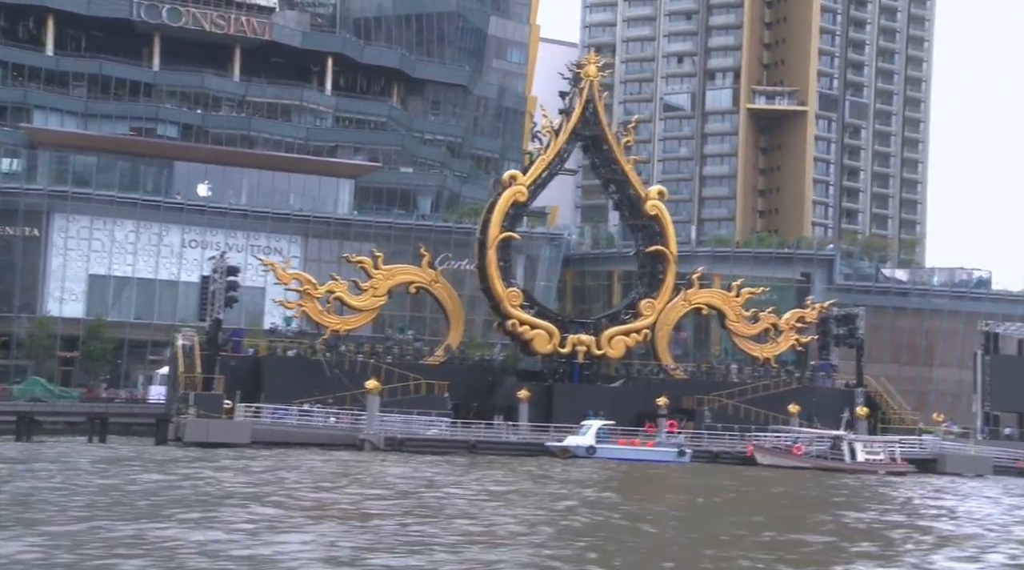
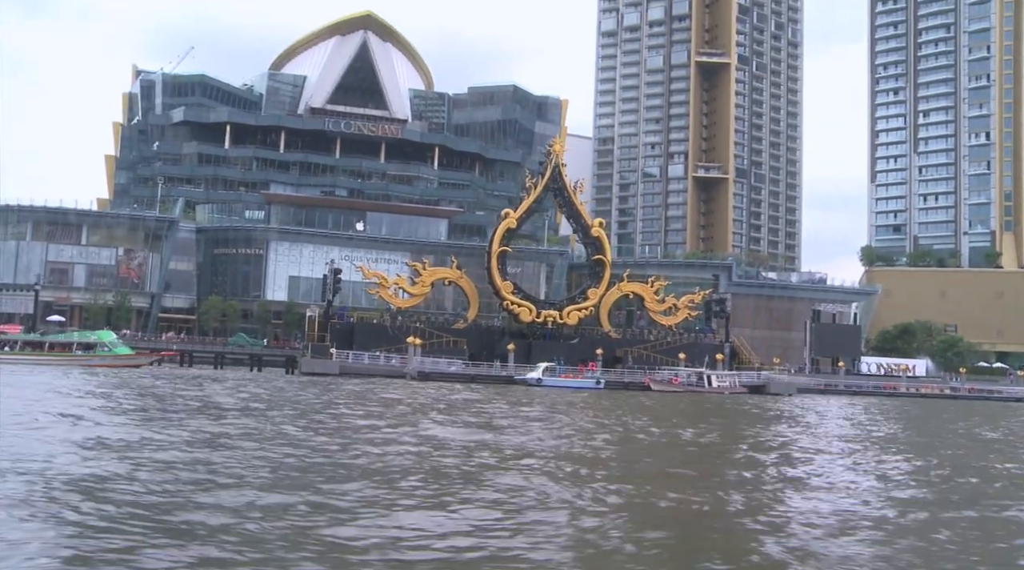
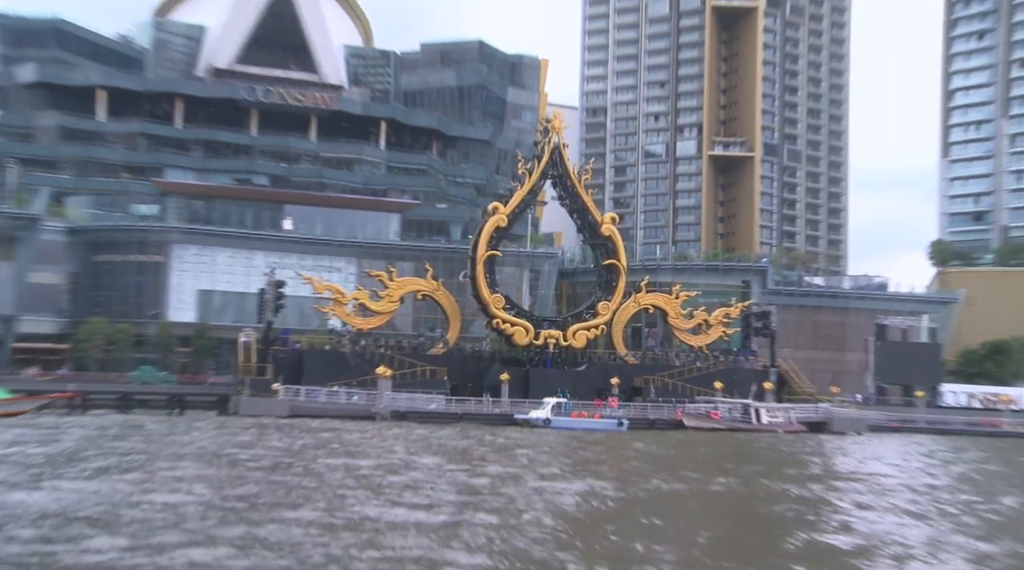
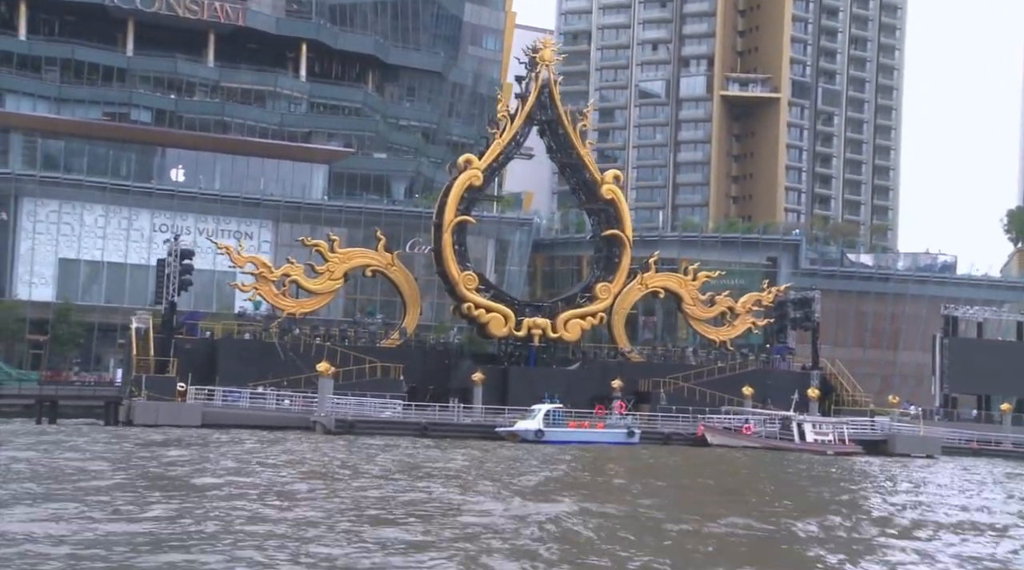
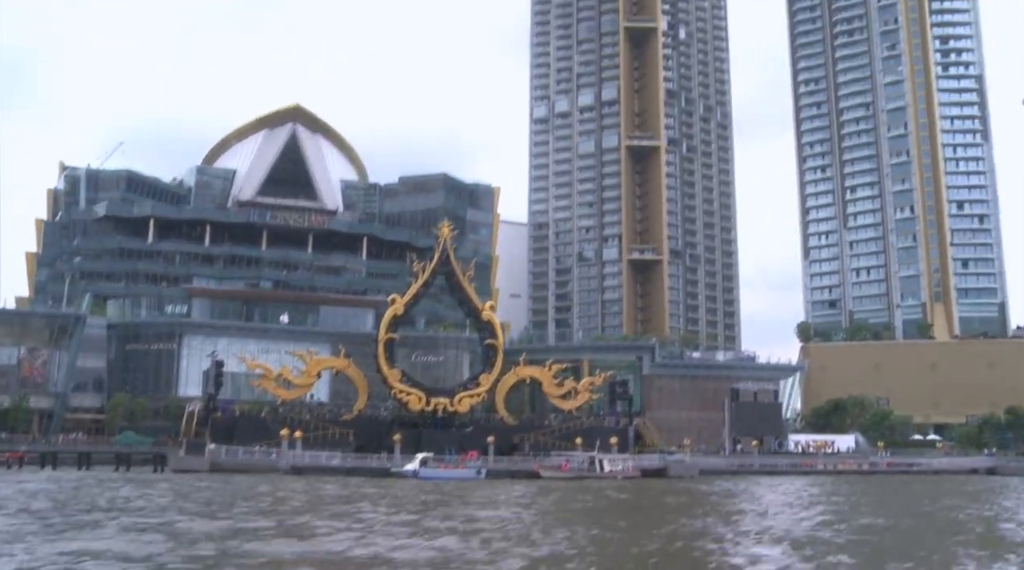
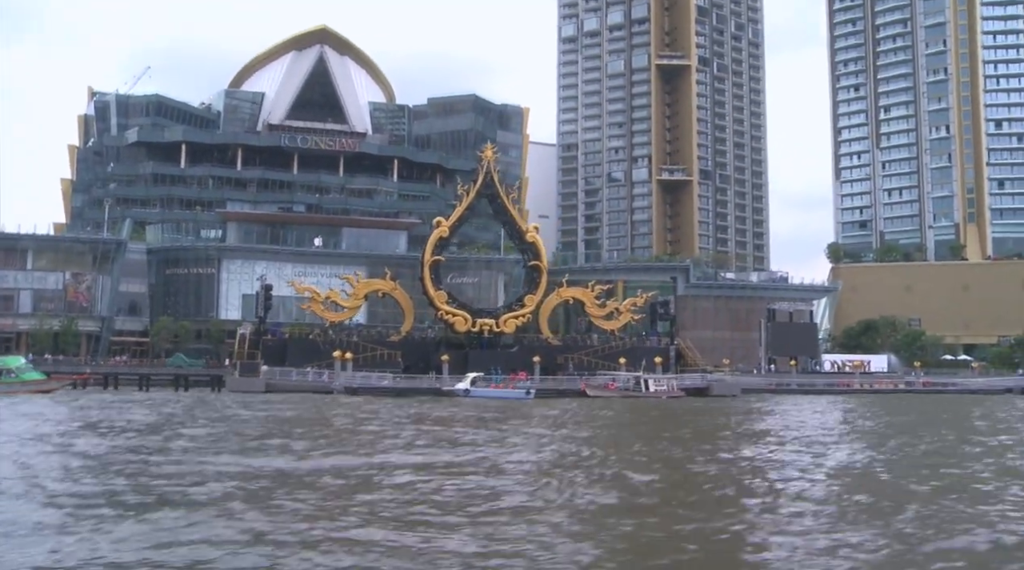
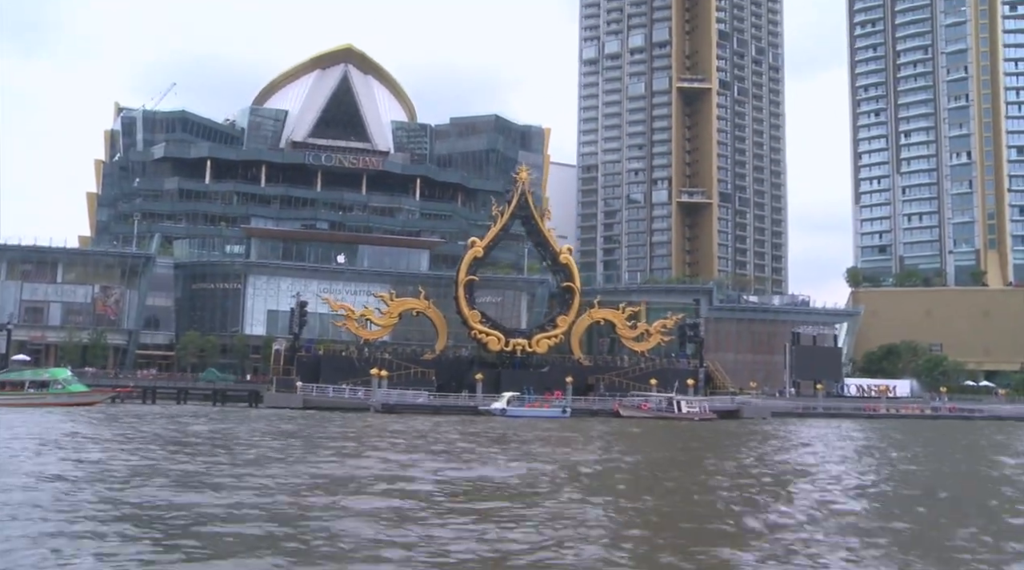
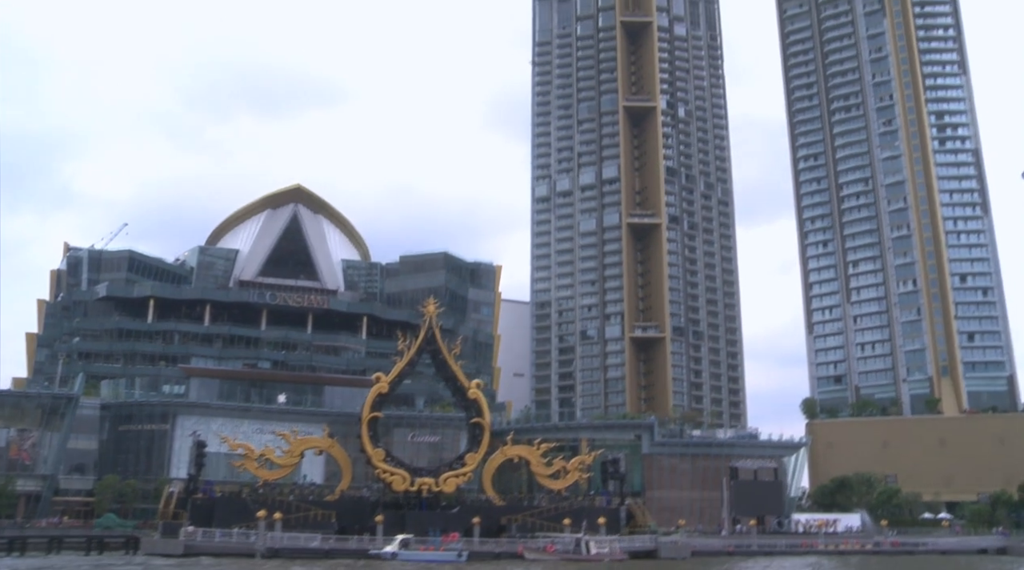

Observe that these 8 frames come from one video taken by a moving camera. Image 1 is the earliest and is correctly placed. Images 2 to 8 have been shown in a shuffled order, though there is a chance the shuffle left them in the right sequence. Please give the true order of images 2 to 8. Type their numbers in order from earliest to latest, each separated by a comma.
4, 3, 2, 7, 6, 5, 8
